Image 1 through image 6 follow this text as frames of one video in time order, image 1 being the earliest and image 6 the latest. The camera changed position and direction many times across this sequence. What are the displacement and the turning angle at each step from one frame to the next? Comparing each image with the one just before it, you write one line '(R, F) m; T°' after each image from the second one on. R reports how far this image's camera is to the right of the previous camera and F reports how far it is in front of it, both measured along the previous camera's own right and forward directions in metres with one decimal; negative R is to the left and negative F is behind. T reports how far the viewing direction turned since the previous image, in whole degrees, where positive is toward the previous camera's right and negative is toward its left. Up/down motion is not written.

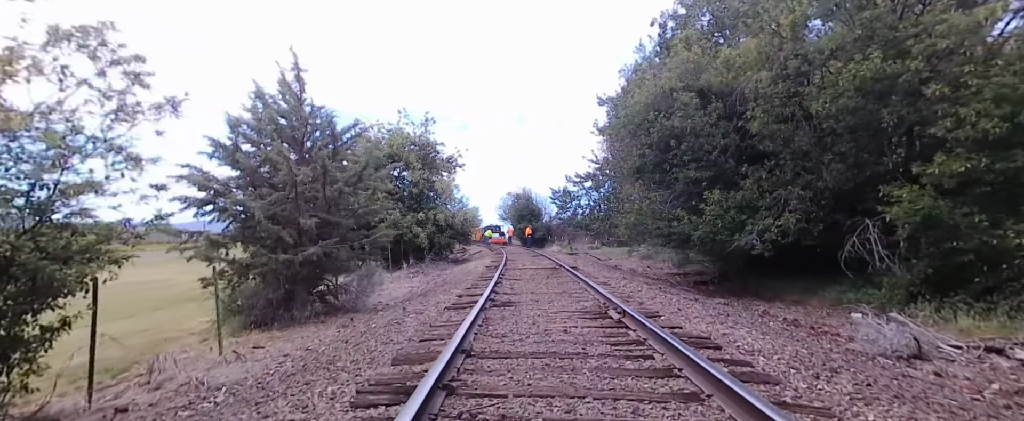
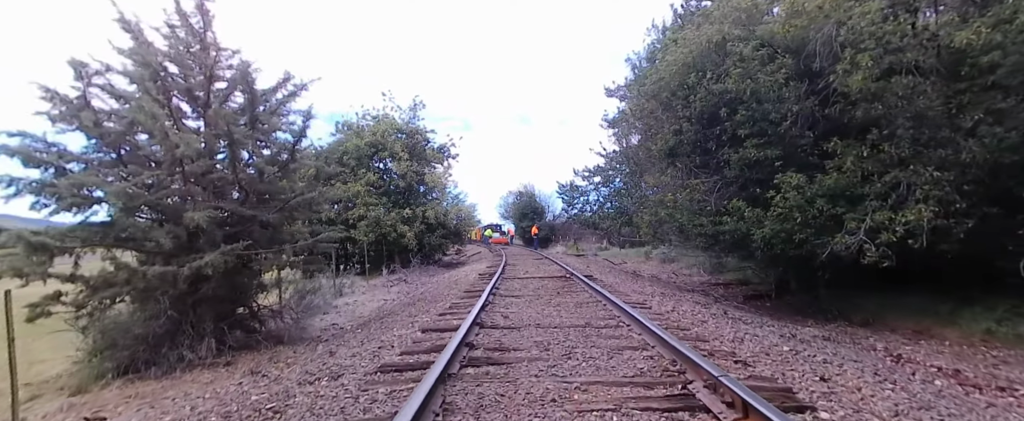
(+0.1, +3.4) m; 0°
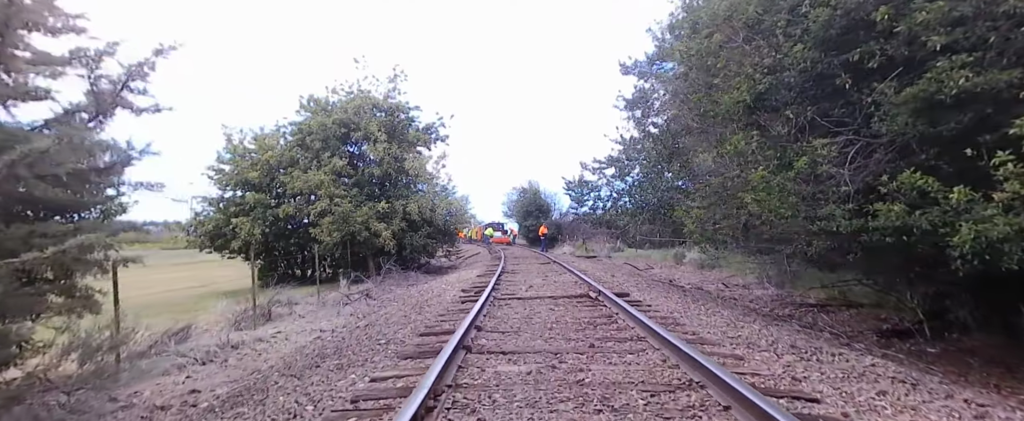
(+0.1, +4.5) m; -1°
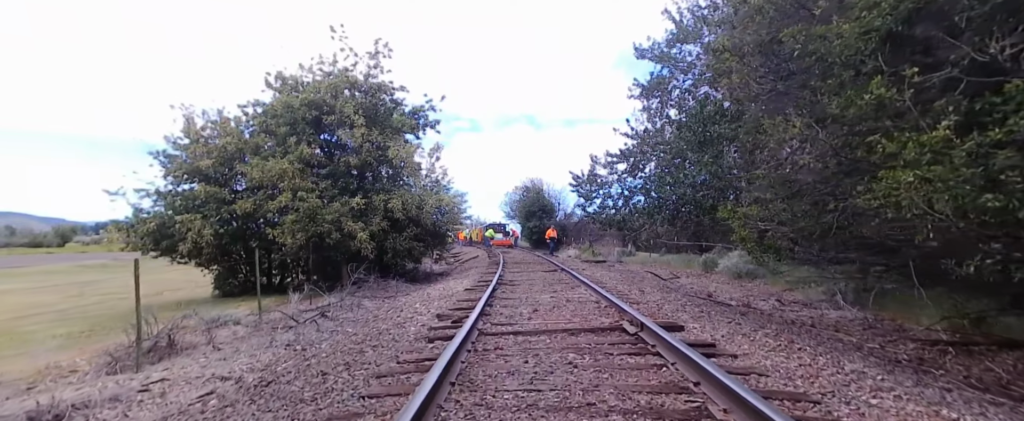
(+0.1, +3.1) m; 0°
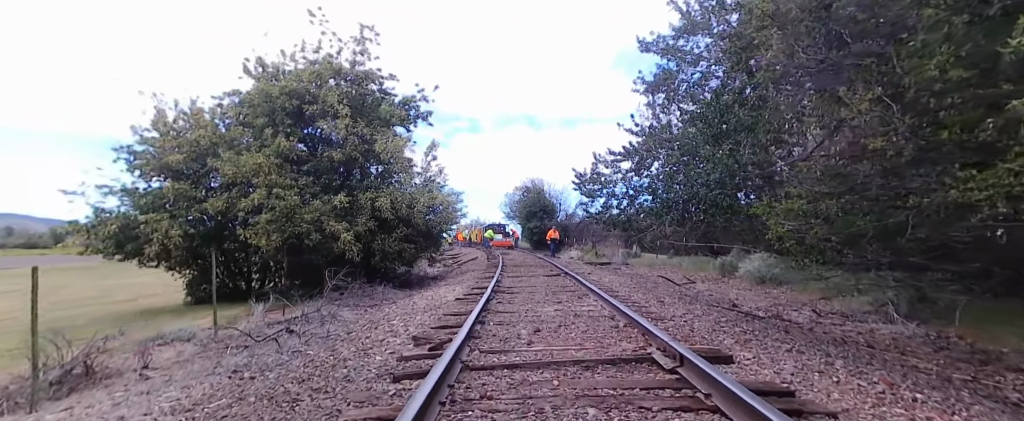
(+0.1, +1.5) m; 0°
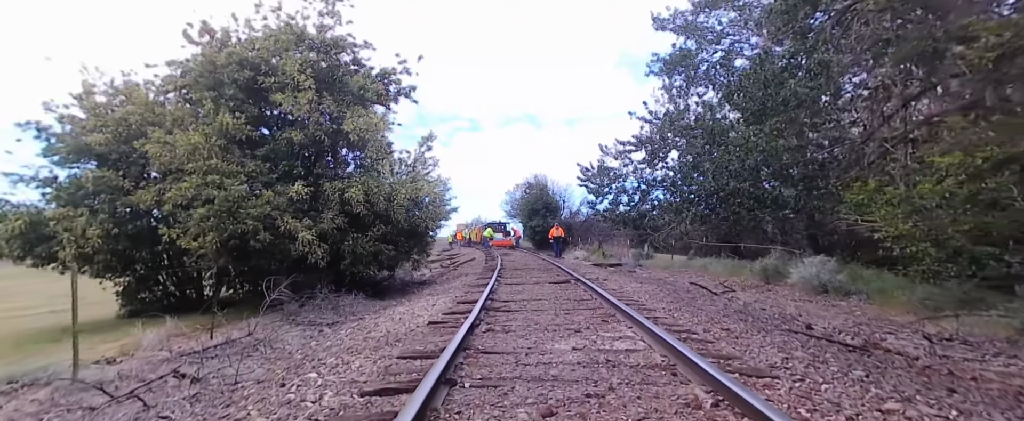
(+0.1, +2.9) m; 0°
